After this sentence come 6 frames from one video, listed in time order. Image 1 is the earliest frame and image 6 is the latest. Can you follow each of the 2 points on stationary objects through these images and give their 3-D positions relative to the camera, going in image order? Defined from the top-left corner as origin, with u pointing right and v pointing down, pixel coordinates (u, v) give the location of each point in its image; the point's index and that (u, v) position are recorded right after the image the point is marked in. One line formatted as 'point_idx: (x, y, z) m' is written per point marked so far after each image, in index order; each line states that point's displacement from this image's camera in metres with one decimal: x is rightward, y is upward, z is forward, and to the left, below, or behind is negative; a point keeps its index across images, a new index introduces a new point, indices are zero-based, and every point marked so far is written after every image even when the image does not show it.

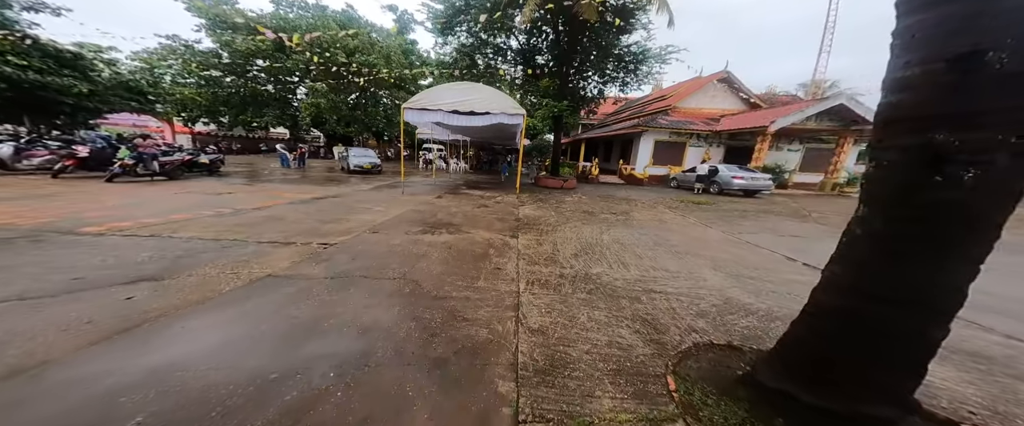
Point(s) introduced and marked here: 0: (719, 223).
0: (+5.0, -0.2, +6.4) m
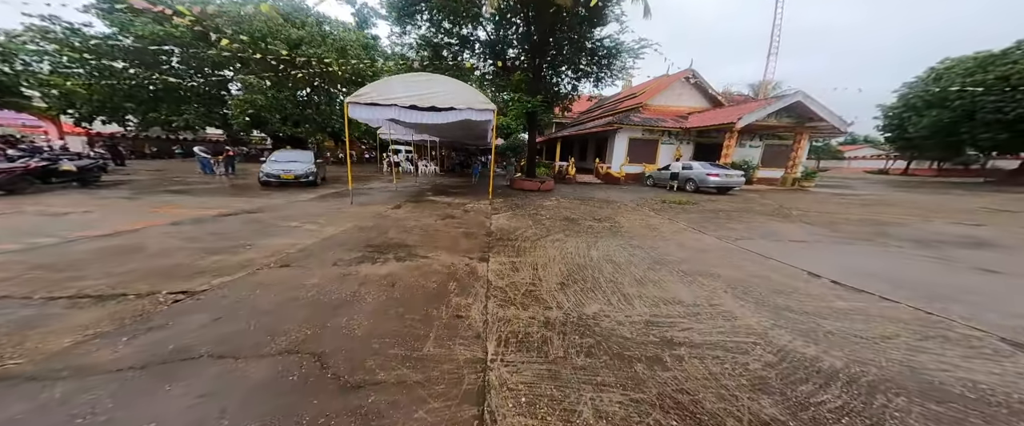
0: (+4.3, -0.2, +5.8) m
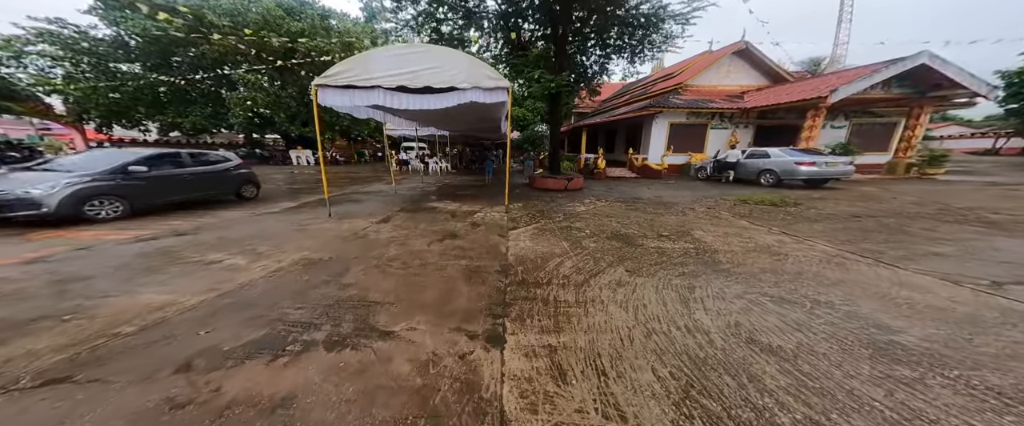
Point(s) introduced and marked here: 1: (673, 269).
0: (+4.7, -0.4, +3.4) m
1: (+1.9, -0.7, +3.2) m
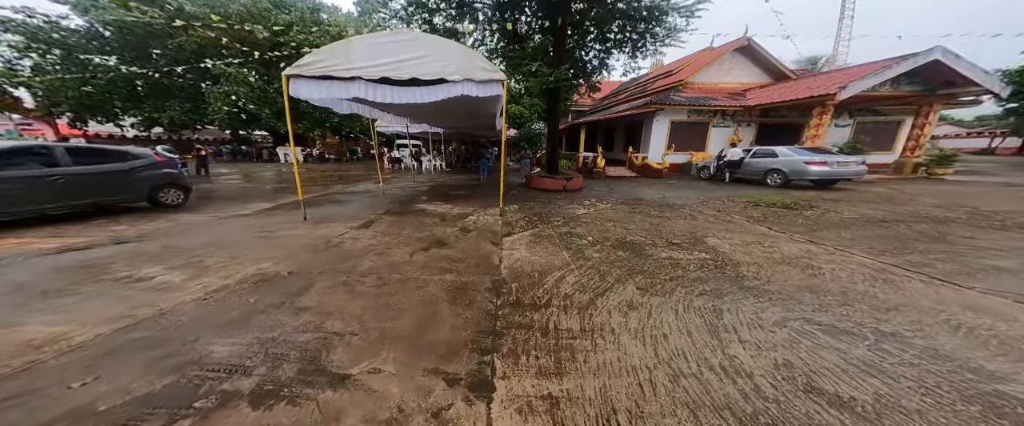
0: (+4.6, -0.5, +3.0) m
1: (+1.8, -0.7, +2.7) m
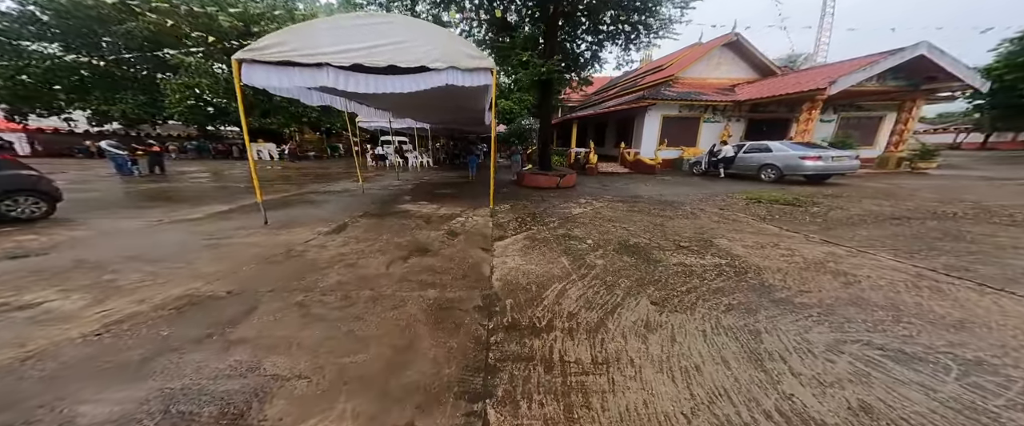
0: (+4.6, -0.5, +2.8) m
1: (+1.8, -0.7, +2.4) m
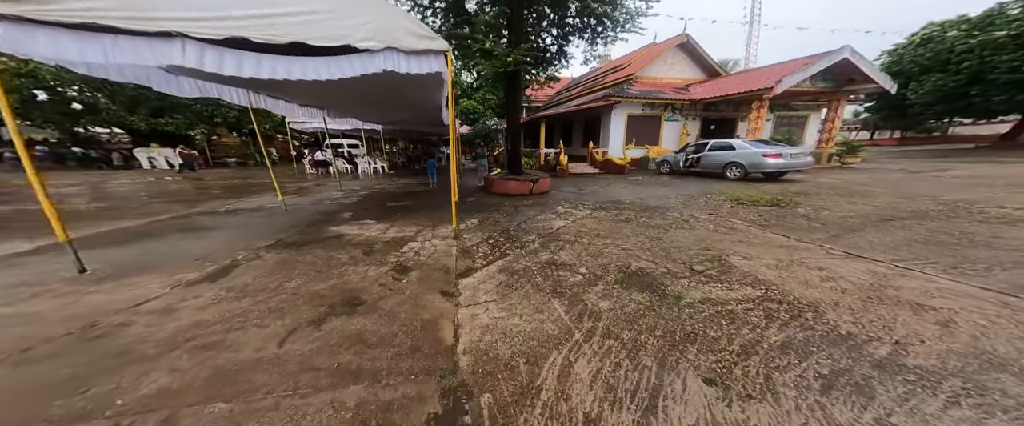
0: (+4.4, -0.5, +2.4) m
1: (+1.7, -0.9, +1.6) m
